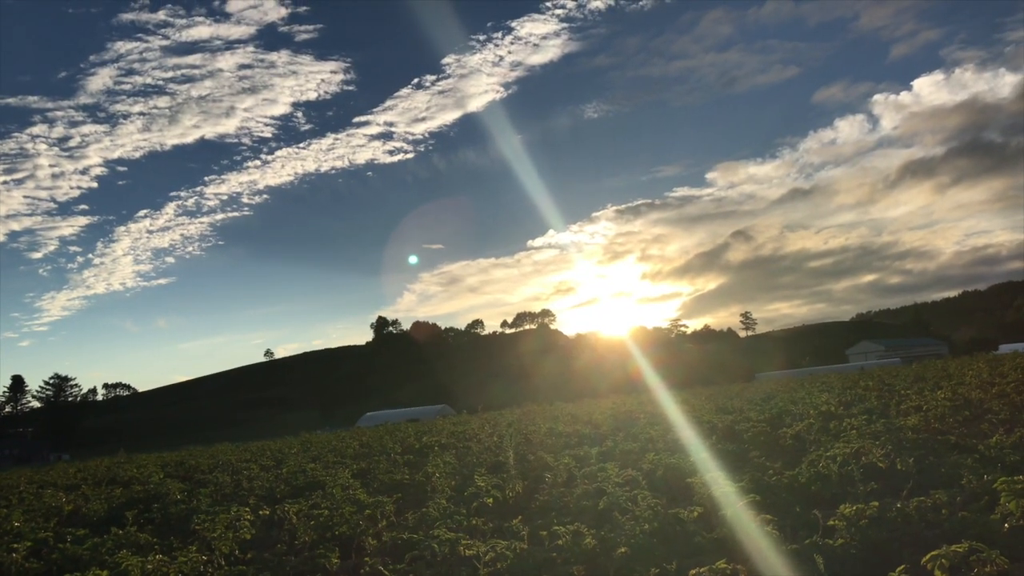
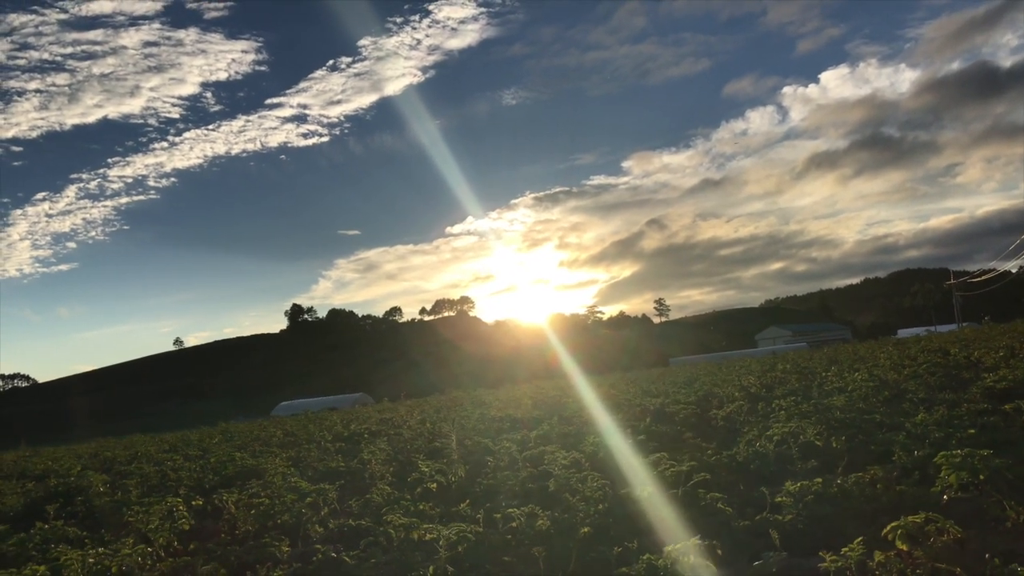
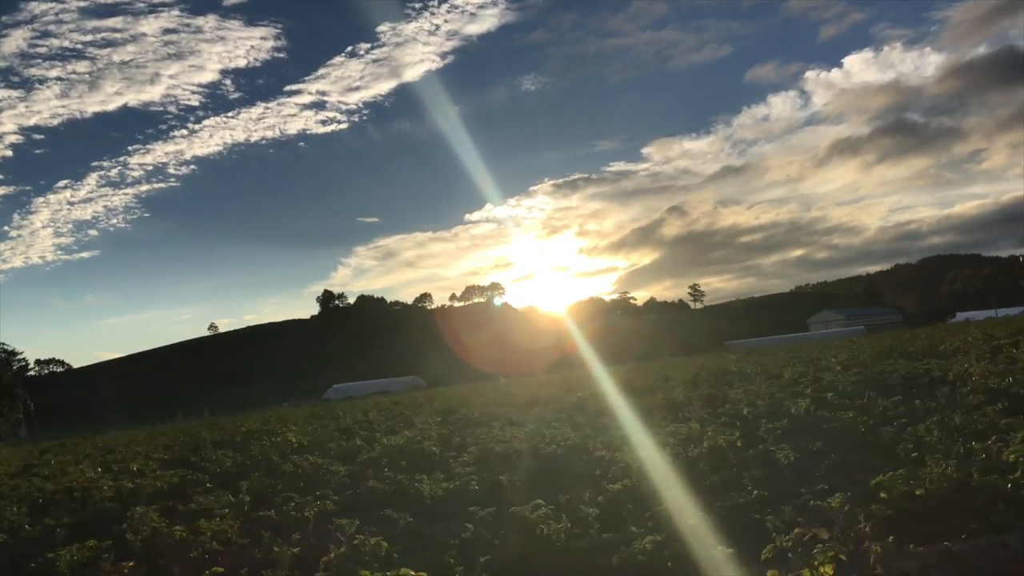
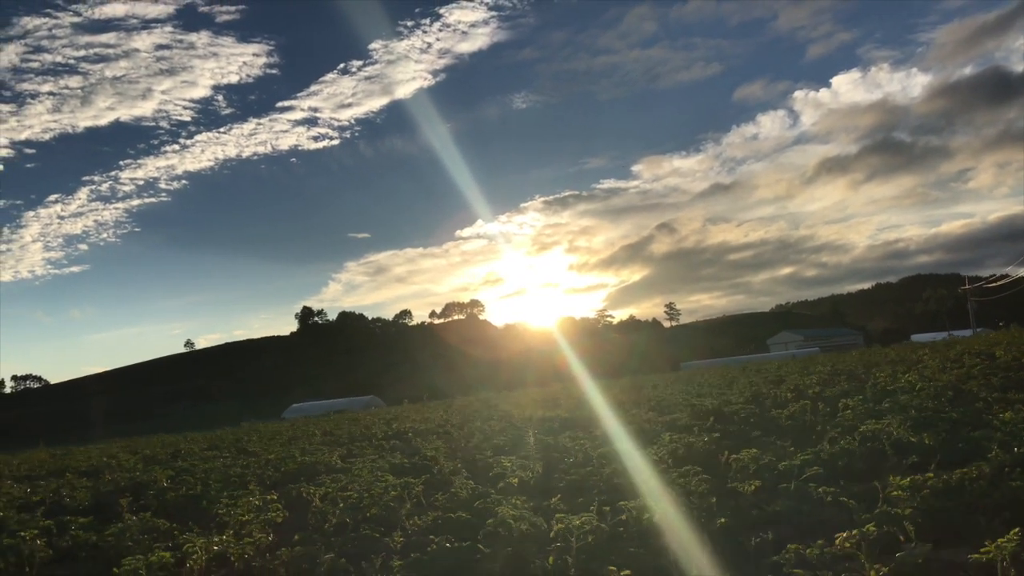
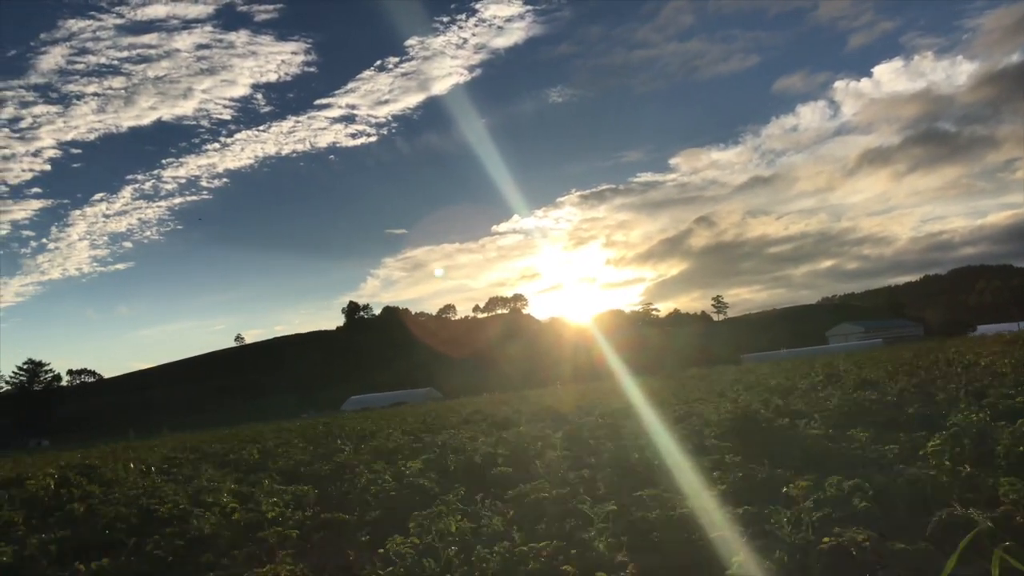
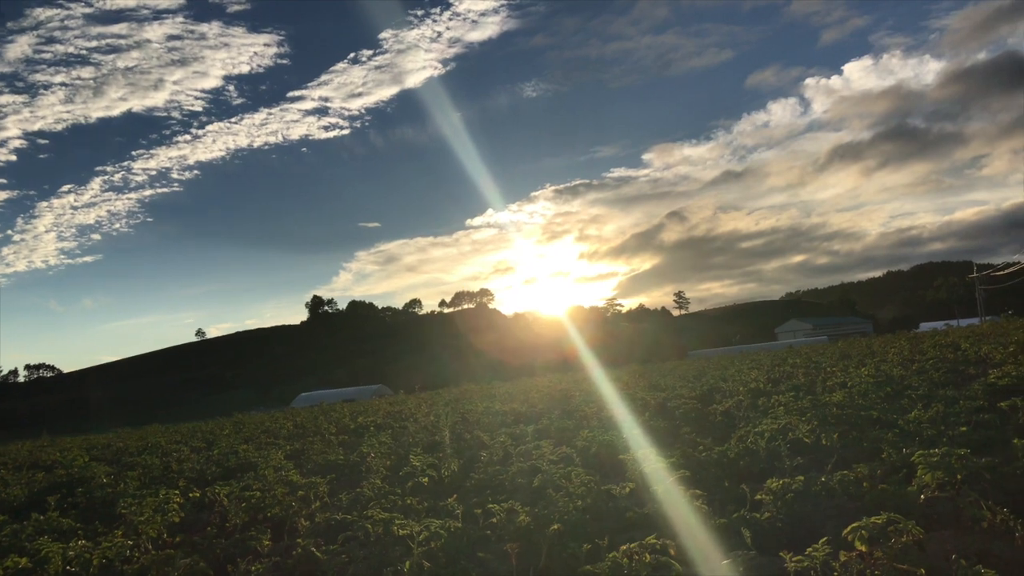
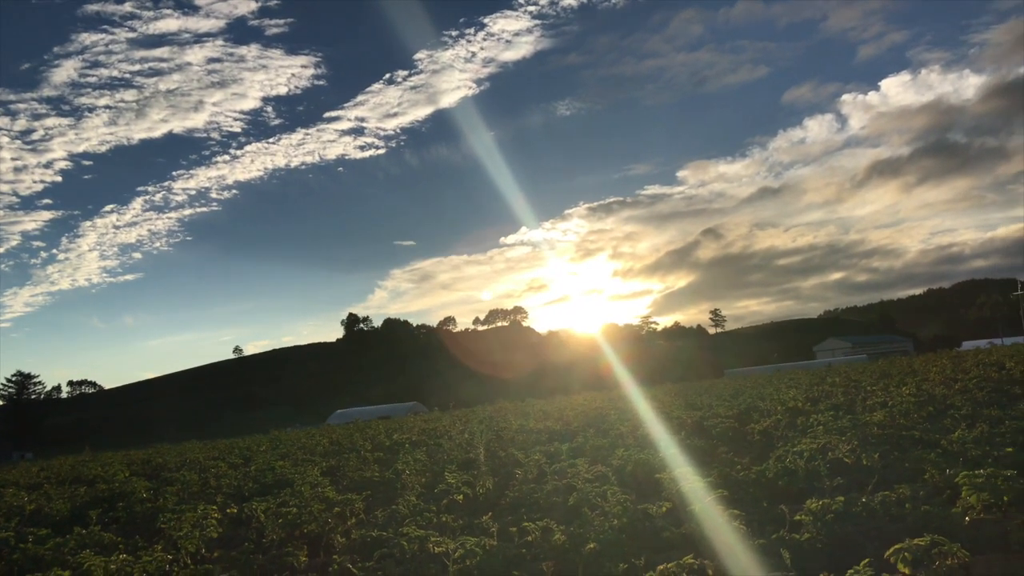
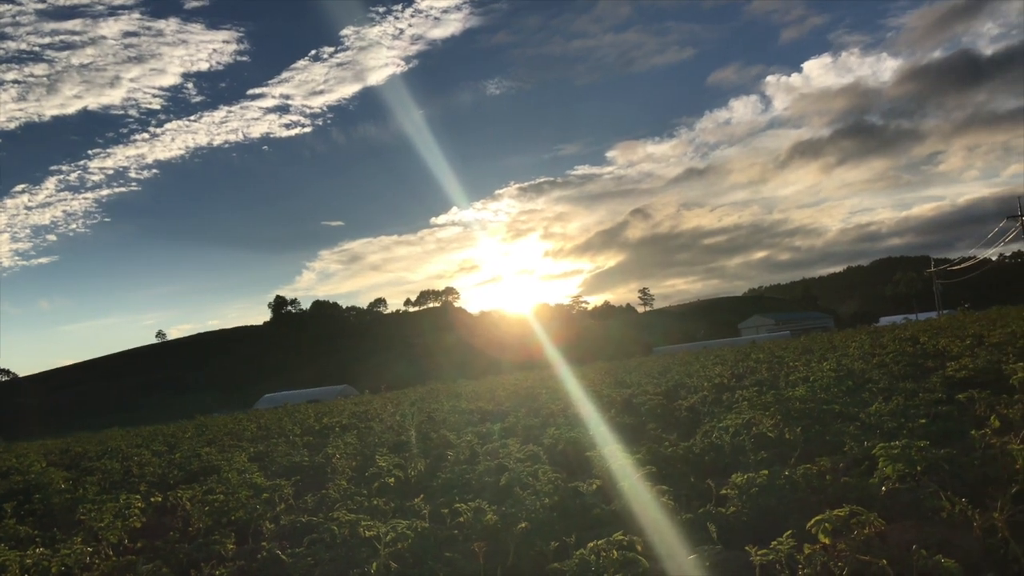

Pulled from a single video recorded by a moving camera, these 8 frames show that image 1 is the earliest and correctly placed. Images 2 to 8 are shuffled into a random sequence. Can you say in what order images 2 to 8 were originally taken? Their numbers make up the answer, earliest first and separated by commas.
7, 6, 8, 2, 4, 5, 3
